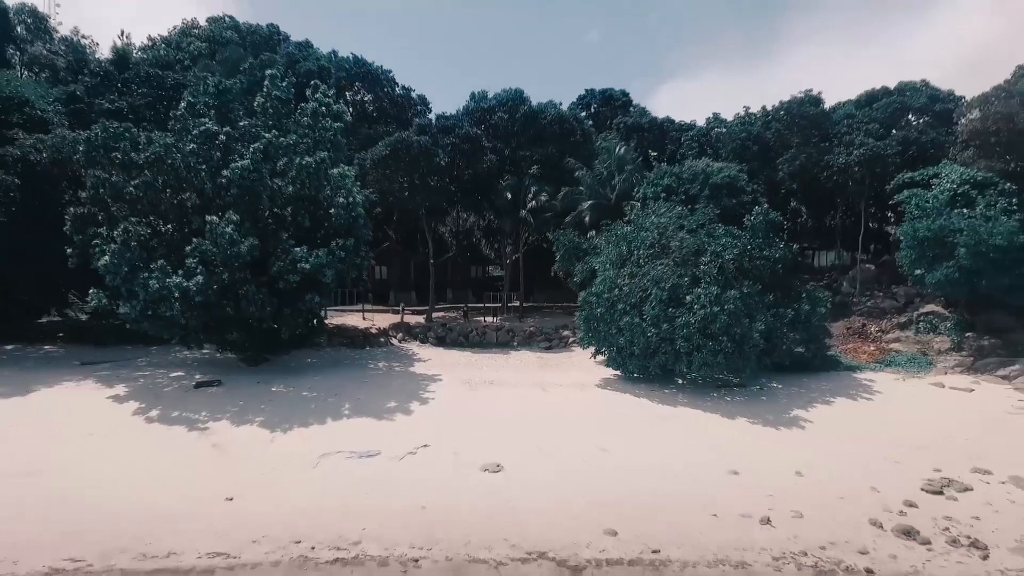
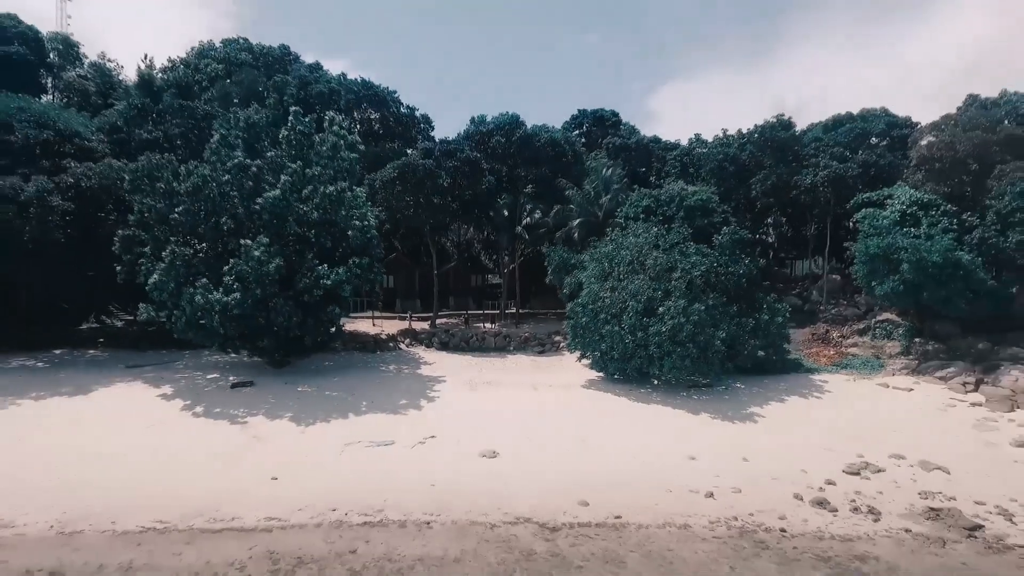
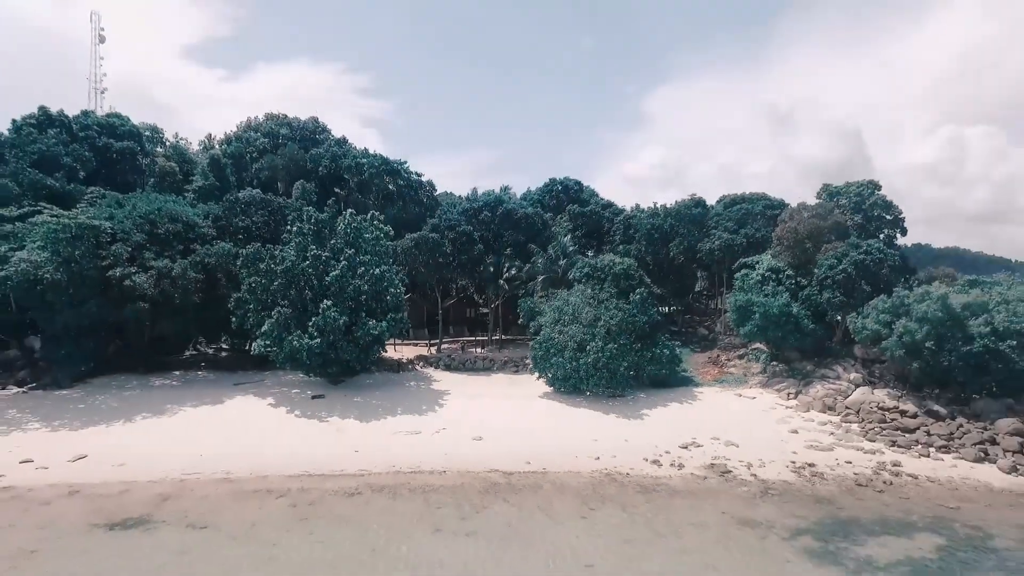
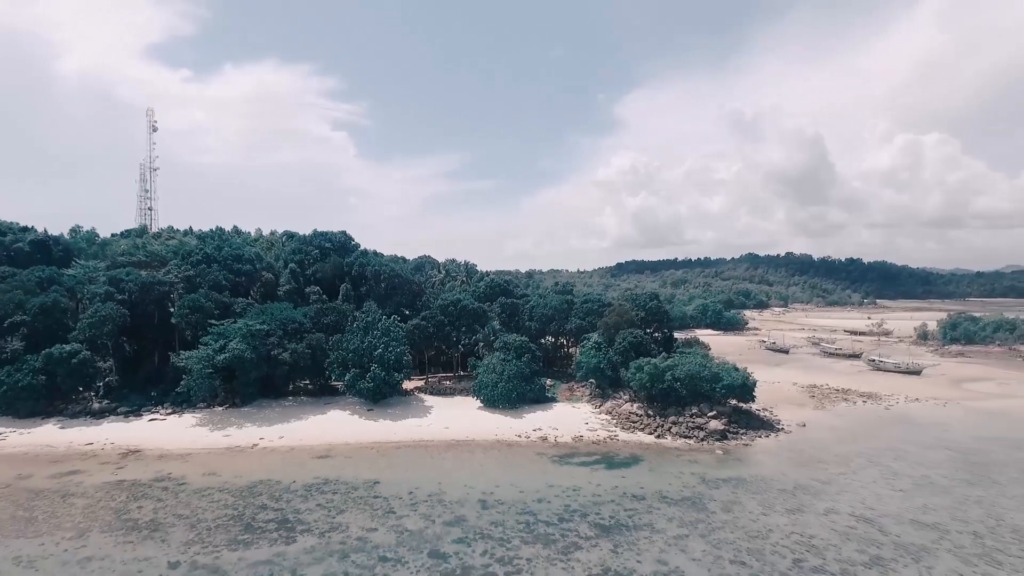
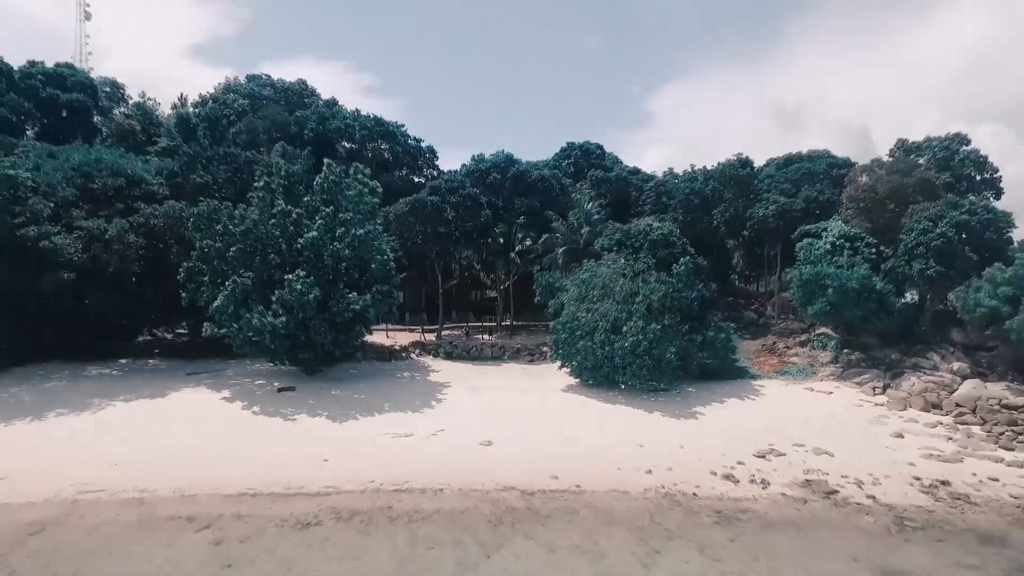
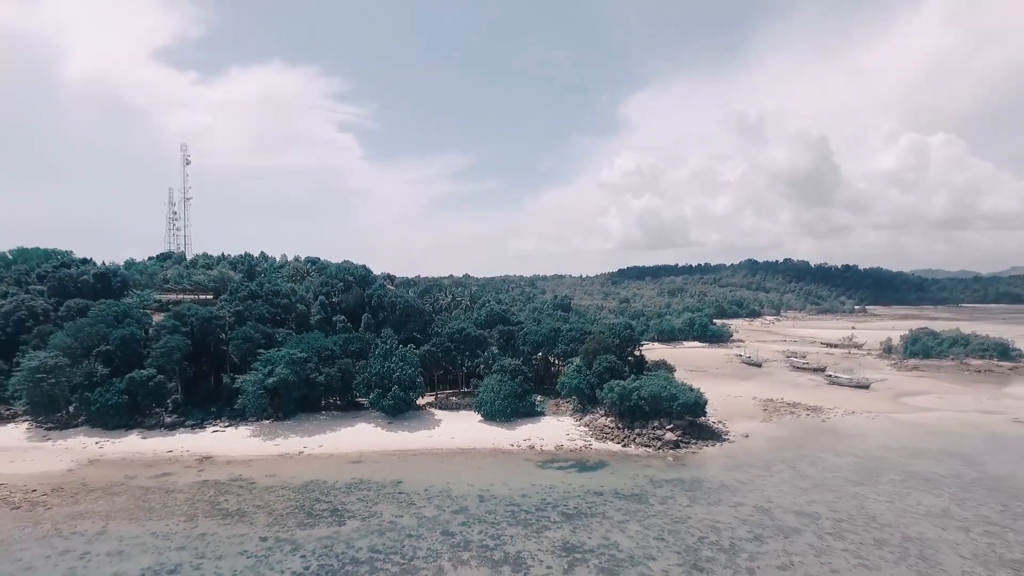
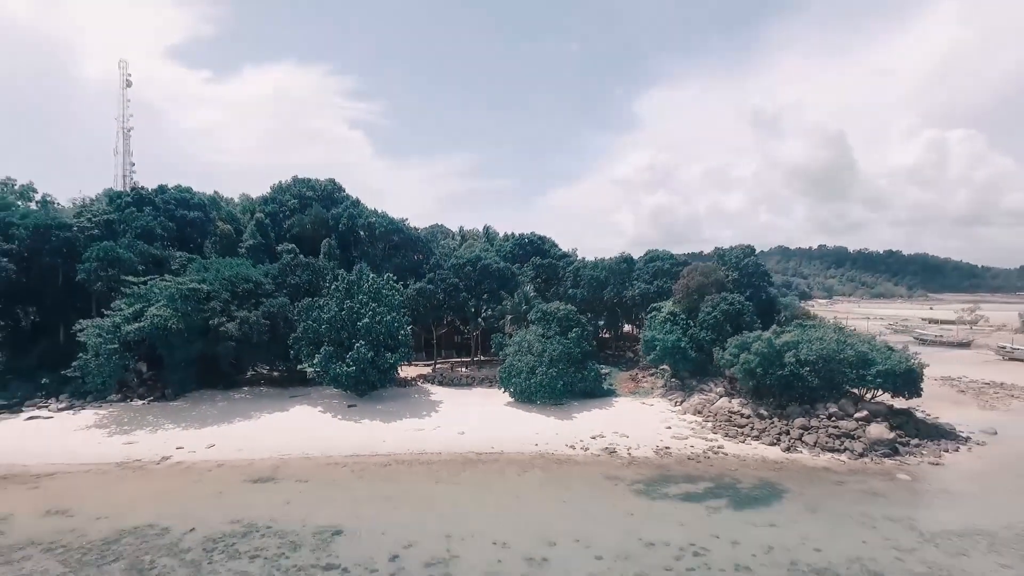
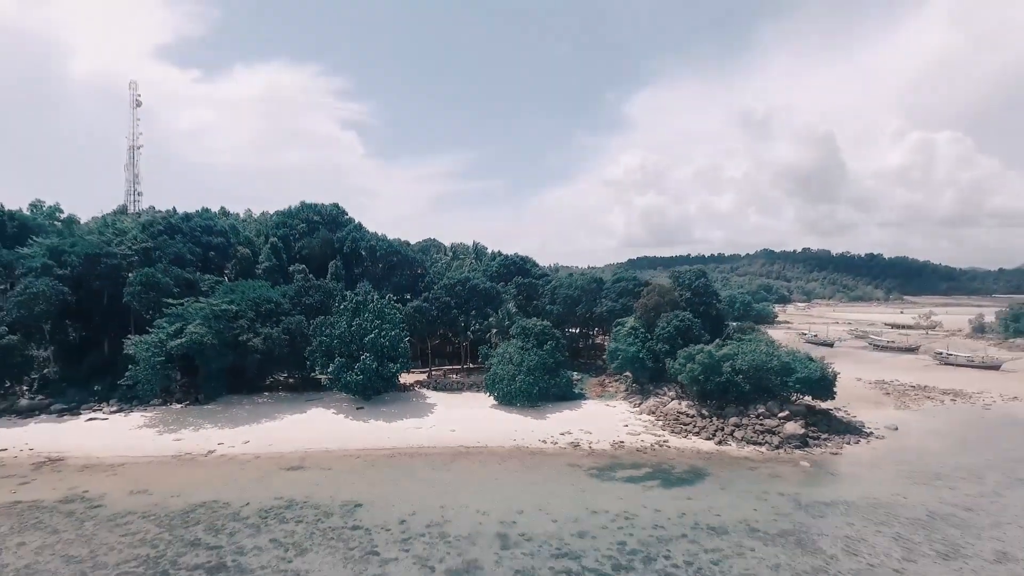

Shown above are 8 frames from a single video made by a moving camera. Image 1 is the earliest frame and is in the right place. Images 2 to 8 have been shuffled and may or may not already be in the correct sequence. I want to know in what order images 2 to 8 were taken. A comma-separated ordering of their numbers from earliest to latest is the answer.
2, 5, 3, 7, 8, 4, 6
